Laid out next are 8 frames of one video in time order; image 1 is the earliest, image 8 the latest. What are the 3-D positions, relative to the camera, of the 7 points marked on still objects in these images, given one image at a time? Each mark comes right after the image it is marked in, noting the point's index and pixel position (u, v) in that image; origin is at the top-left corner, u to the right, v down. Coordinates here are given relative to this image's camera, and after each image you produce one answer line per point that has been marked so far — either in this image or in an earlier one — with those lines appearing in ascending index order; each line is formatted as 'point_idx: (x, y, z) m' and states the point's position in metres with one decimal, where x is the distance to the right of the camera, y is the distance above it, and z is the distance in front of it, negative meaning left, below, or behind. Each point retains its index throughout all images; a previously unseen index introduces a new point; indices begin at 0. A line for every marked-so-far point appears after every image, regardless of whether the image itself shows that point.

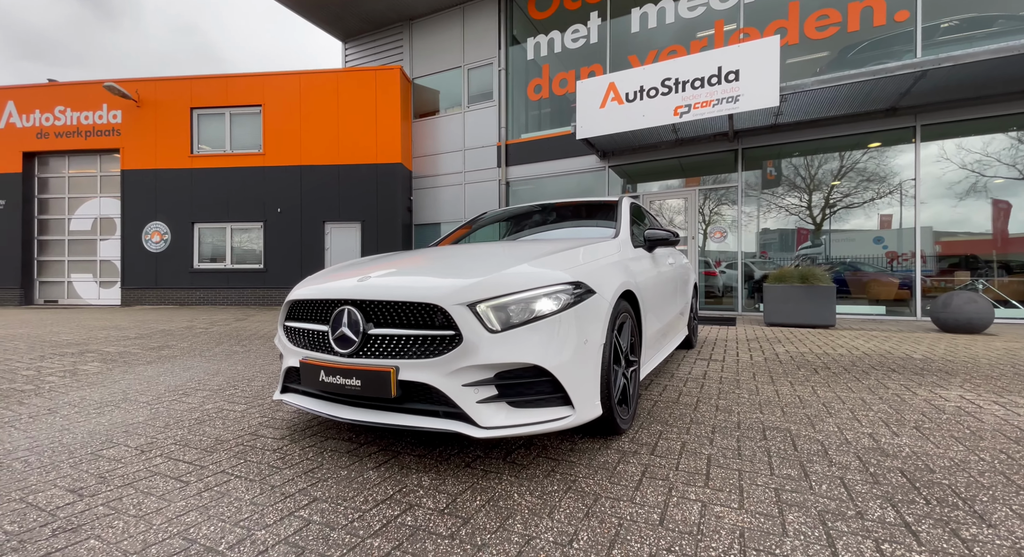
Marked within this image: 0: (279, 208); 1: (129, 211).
0: (-6.1, +1.8, +12.2) m
1: (-10.5, +1.8, +12.9) m
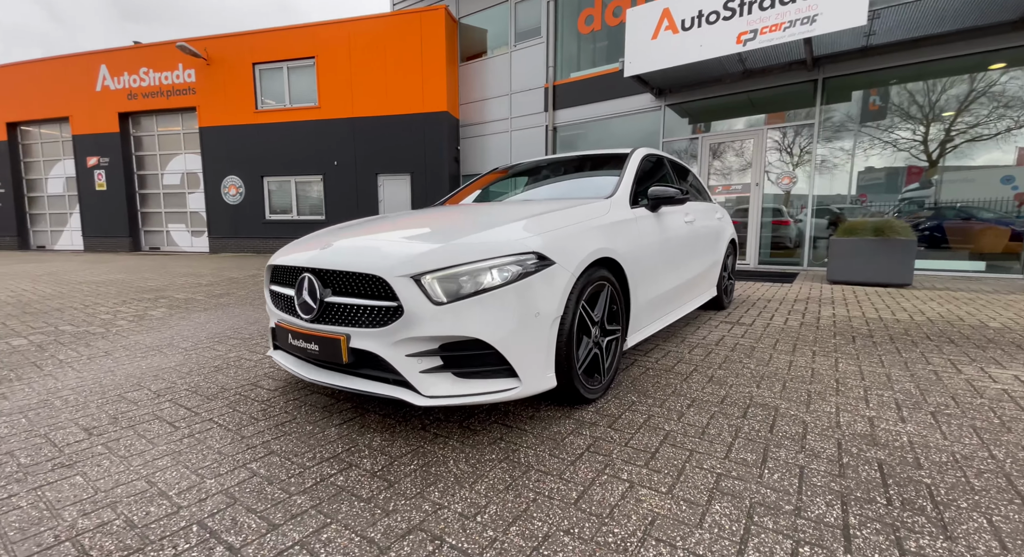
0: (-4.8, +3.2, +12.6) m
1: (-9.0, +3.4, +14.0) m
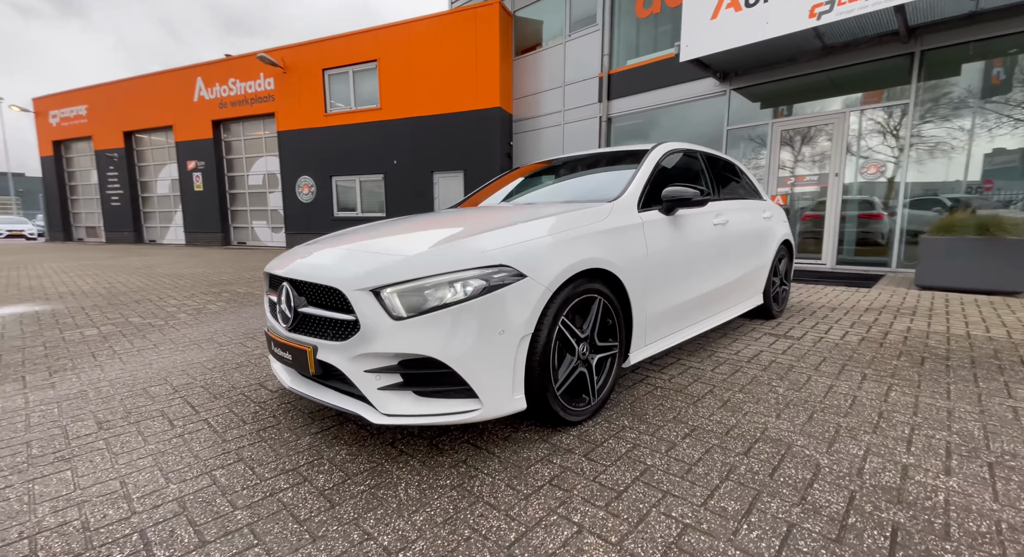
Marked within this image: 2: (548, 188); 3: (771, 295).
0: (-3.3, +3.3, +13.1) m
1: (-7.3, +3.6, +15.0) m
2: (+0.3, +0.7, +3.6) m
3: (+2.6, -0.2, +4.8) m
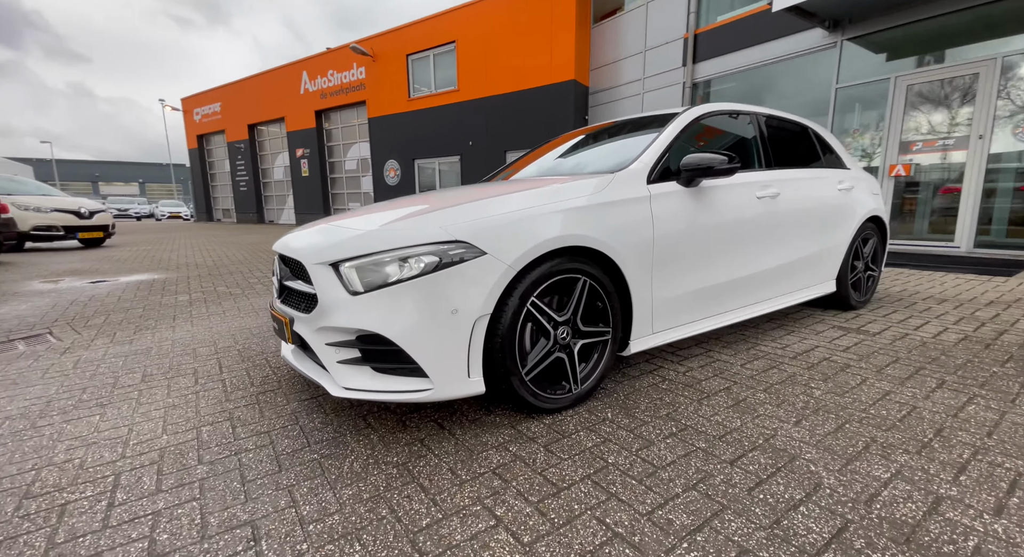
0: (-1.1, +3.9, +13.2) m
1: (-4.6, +4.4, +16.0) m
2: (+0.4, +0.9, +3.4) m
3: (+2.9, 0.0, +4.0) m
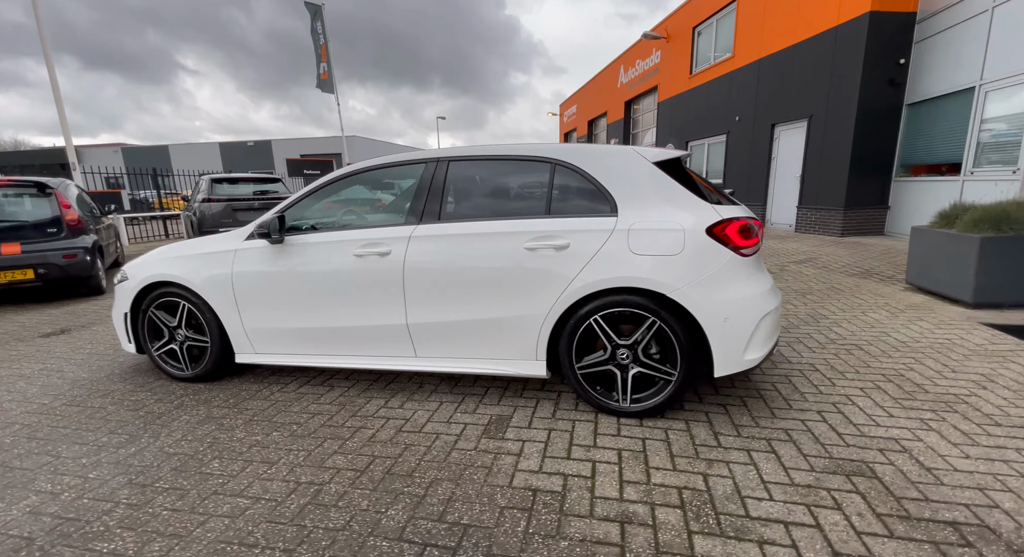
0: (+6.1, +4.3, +11.9) m
1: (+5.0, +5.0, +16.1) m
2: (+1.4, +0.8, +3.3) m
3: (+3.8, -0.2, +2.4) m
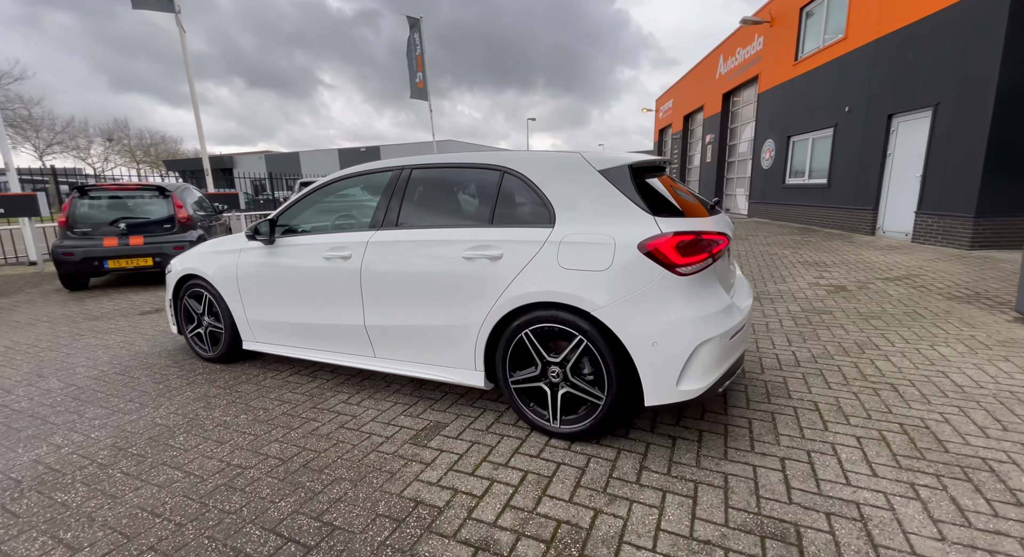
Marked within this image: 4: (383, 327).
0: (+7.8, +3.9, +10.3) m
1: (+7.7, +4.7, +14.7) m
2: (+1.2, +0.7, +3.0) m
3: (+3.3, -0.4, +1.6) m
4: (-0.8, -0.3, +2.9) m
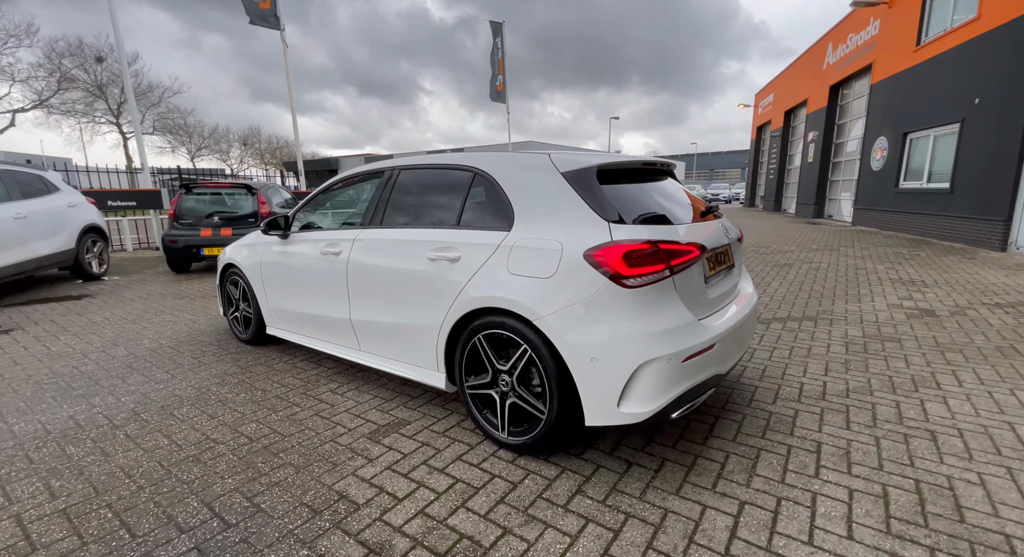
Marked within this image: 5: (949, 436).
0: (+9.1, +3.5, +8.6) m
1: (+9.9, +4.2, +13.0) m
2: (+1.1, +0.6, +2.7) m
3: (+2.8, -0.6, +0.9) m
4: (-0.9, -0.3, +3.0) m
5: (+2.3, -0.8, +2.5) m
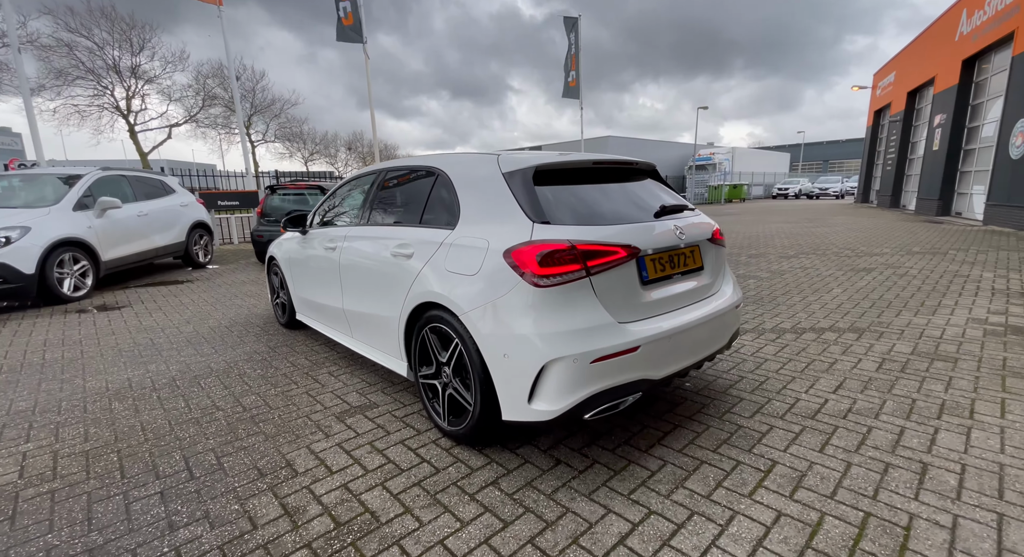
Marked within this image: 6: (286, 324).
0: (+10.0, +3.3, +6.8) m
1: (+11.5, +4.0, +10.9) m
2: (+0.9, +0.6, +2.6) m
3: (+2.2, -0.6, +0.5) m
4: (-1.1, -0.2, +3.3) m
5: (+2.0, -0.9, +2.1) m
6: (-2.3, -0.5, +4.7) m
